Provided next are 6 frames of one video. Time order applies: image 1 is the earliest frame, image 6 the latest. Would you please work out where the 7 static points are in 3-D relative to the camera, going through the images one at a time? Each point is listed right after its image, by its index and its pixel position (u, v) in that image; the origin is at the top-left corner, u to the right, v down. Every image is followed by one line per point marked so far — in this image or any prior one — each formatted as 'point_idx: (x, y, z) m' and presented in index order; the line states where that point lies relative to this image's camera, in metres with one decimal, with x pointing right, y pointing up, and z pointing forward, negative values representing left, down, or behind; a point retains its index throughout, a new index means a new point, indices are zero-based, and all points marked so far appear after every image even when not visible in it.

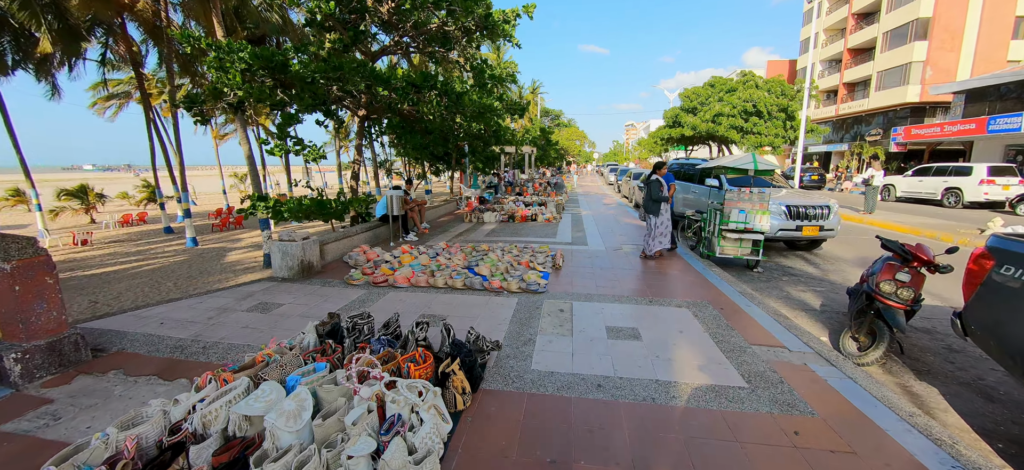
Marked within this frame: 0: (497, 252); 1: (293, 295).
0: (-0.2, -0.3, +6.0) m
1: (-2.7, -0.8, +4.5) m
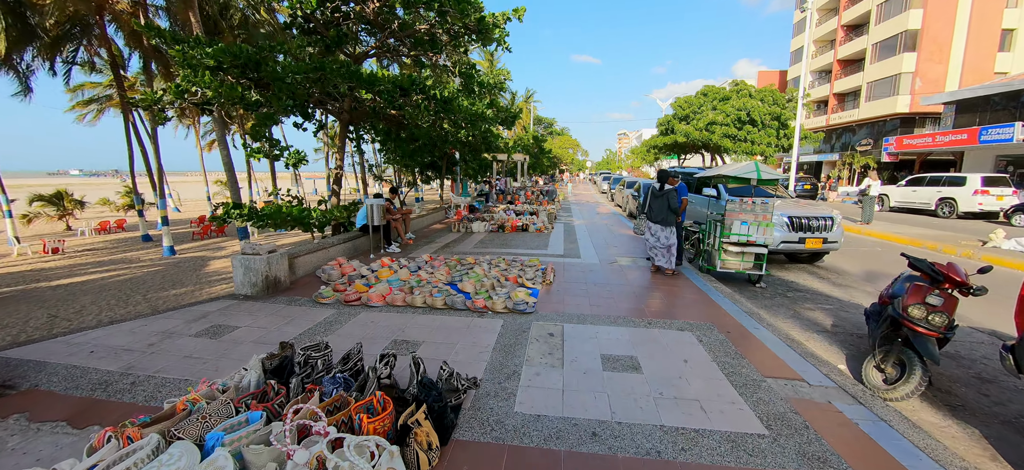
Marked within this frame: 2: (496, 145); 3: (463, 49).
0: (-0.4, -0.5, +5.6) m
1: (-2.9, -0.9, +4.0) m
2: (-0.5, +2.9, +11.8) m
3: (-1.1, +4.5, +8.7) m
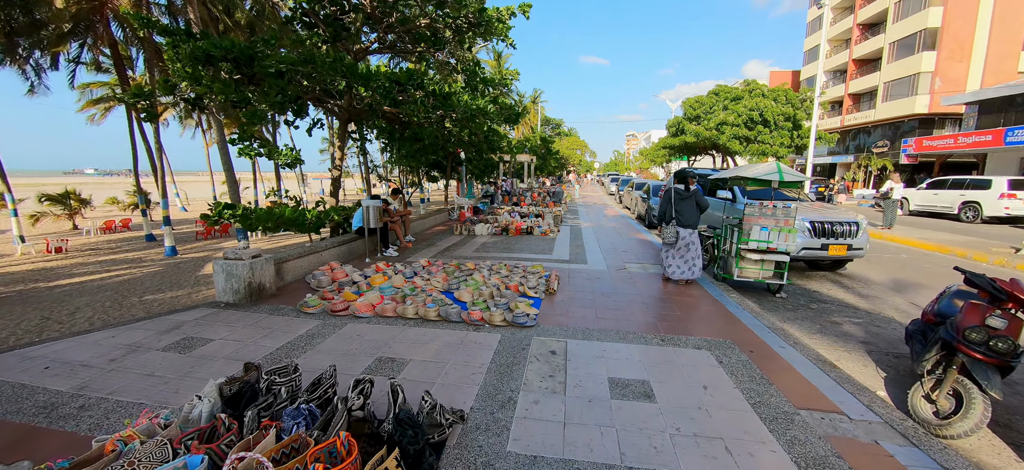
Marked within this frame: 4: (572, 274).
0: (-0.4, -0.6, +5.2) m
1: (-2.9, -0.9, +3.7) m
2: (-0.3, +2.9, +11.5) m
3: (-1.0, +4.4, +8.4) m
4: (+0.9, -0.6, +5.5) m
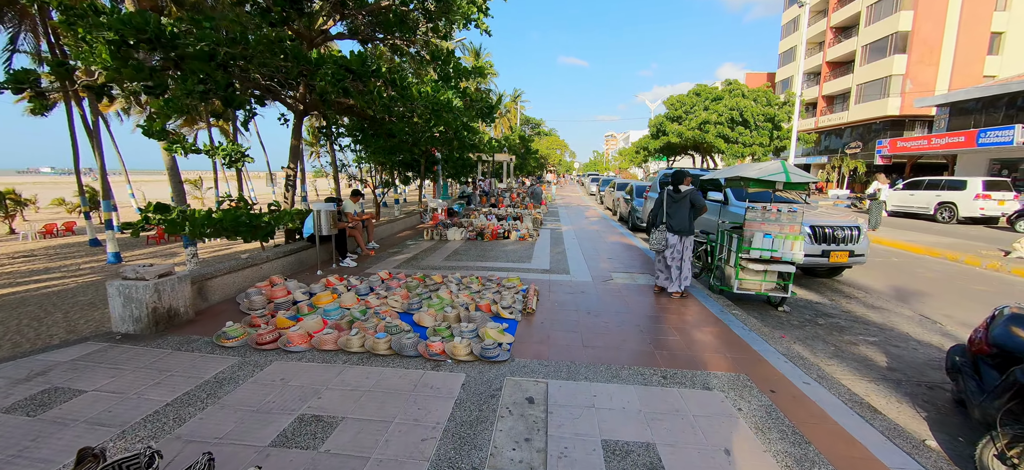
0: (-0.7, -0.7, +4.5) m
1: (-3.1, -1.1, +2.9) m
2: (-1.0, +2.7, +10.8) m
3: (-1.5, +4.3, +7.6) m
4: (+0.5, -0.7, +4.8) m
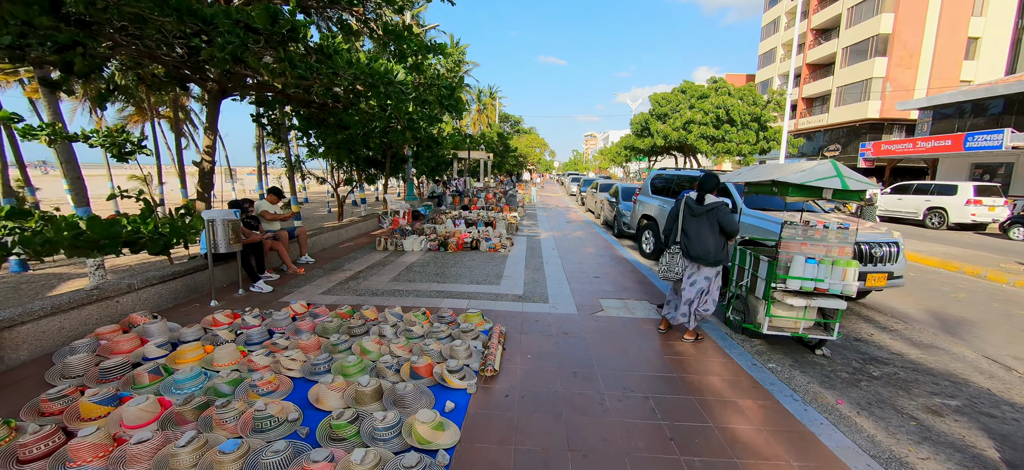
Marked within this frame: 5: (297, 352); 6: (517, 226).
0: (-1.1, -0.9, +3.3) m
1: (-3.4, -1.3, +1.5) m
2: (-1.7, +2.6, +9.4) m
3: (-2.1, +4.1, +6.3) m
4: (+0.1, -0.9, +3.6) m
5: (-1.7, -0.9, +2.9) m
6: (+0.2, +0.2, +9.5) m
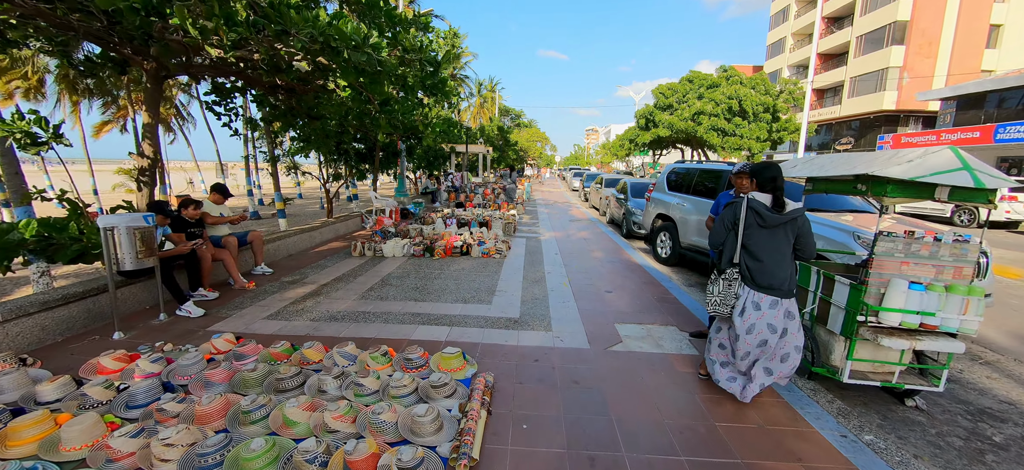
0: (-1.2, -1.0, +2.4) m
1: (-3.5, -1.4, +0.6) m
2: (-1.8, +2.5, +8.5) m
3: (-2.1, +4.1, +5.3) m
4: (+0.1, -1.0, +2.7) m
5: (-1.8, -1.0, +2.0) m
6: (+0.1, +0.2, +8.6) m
